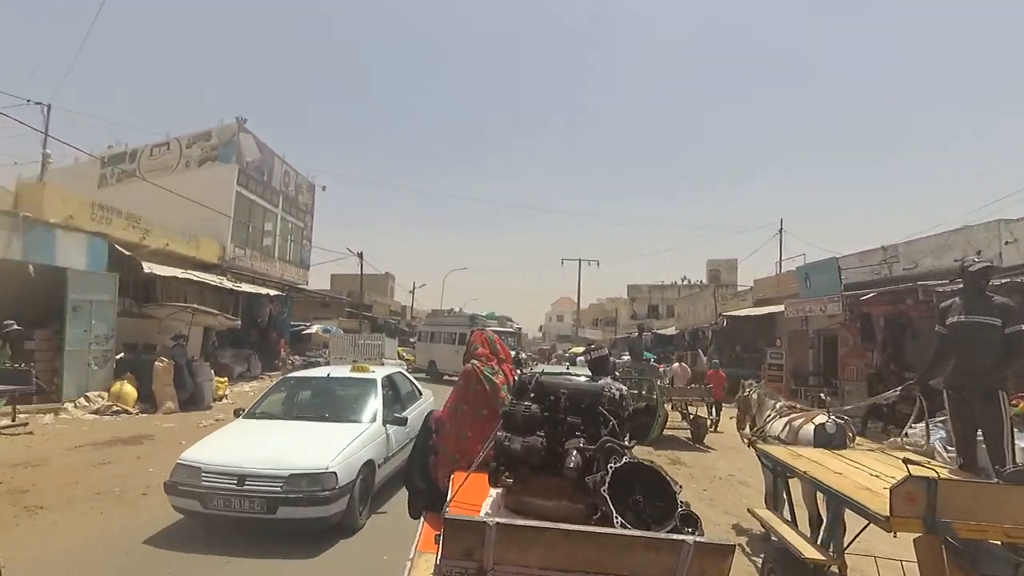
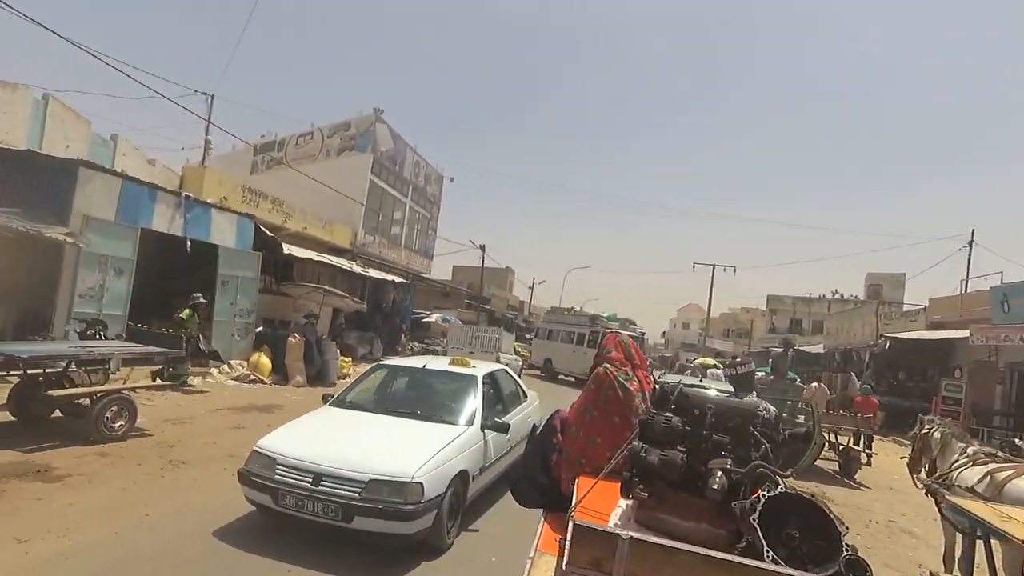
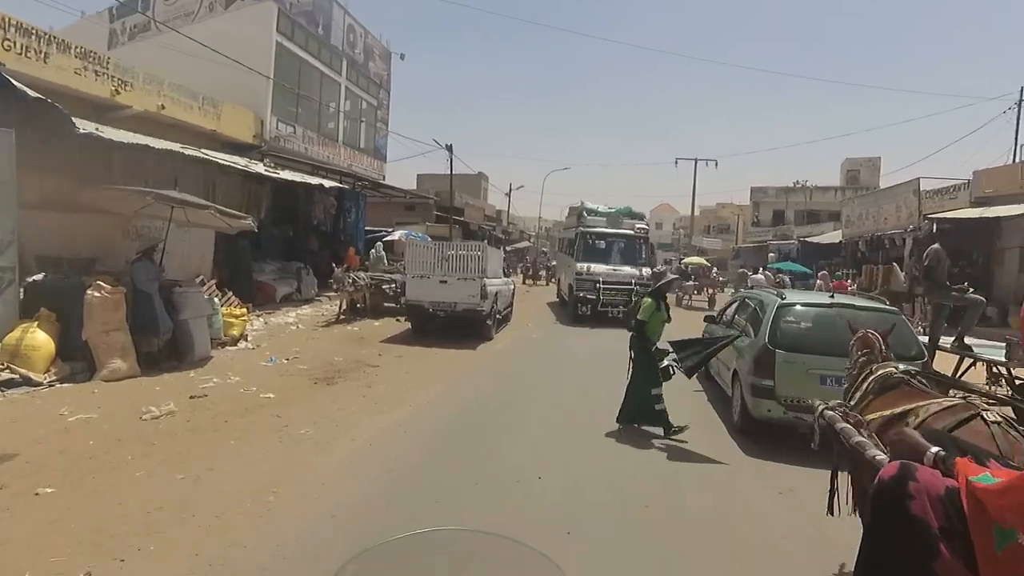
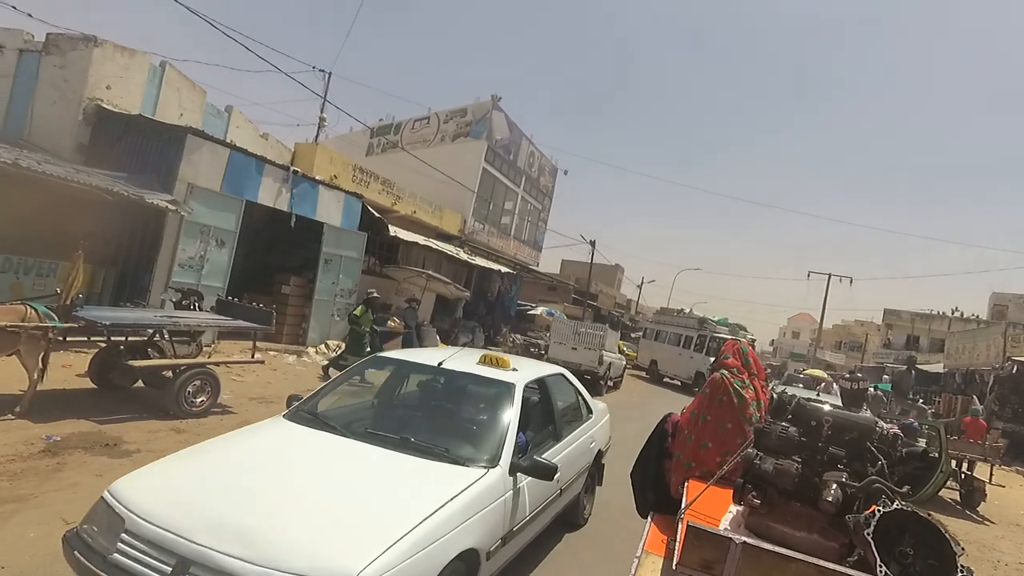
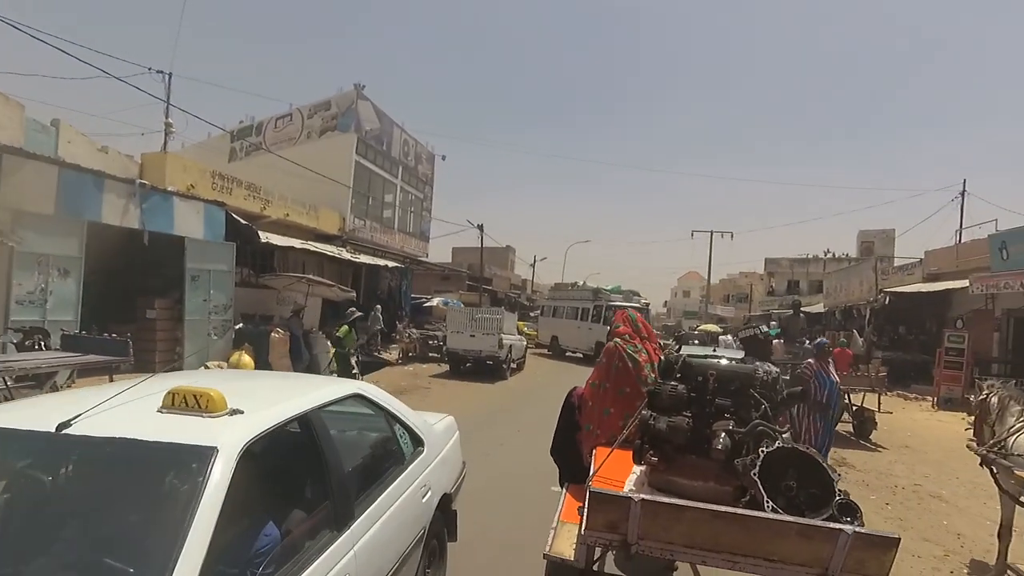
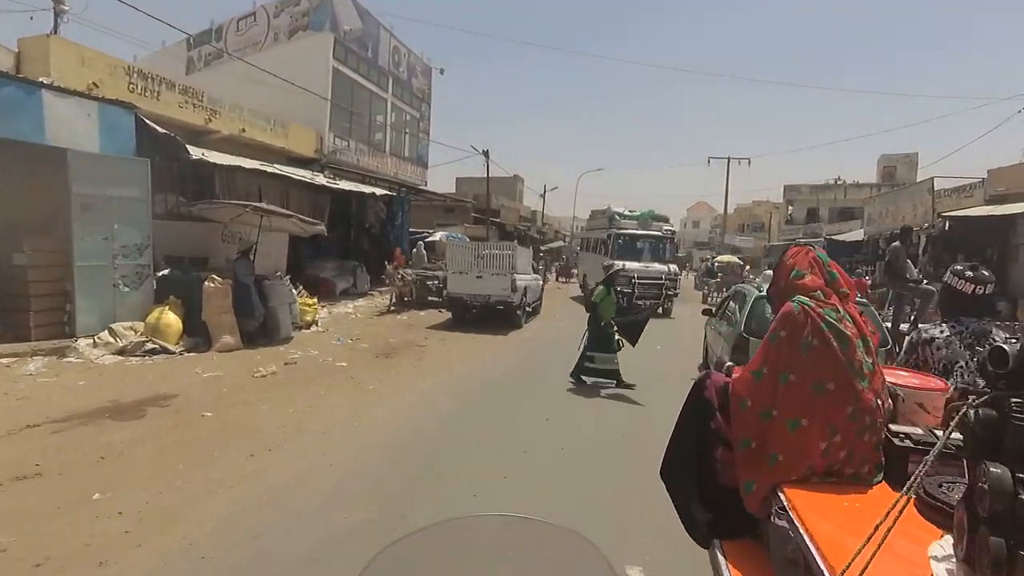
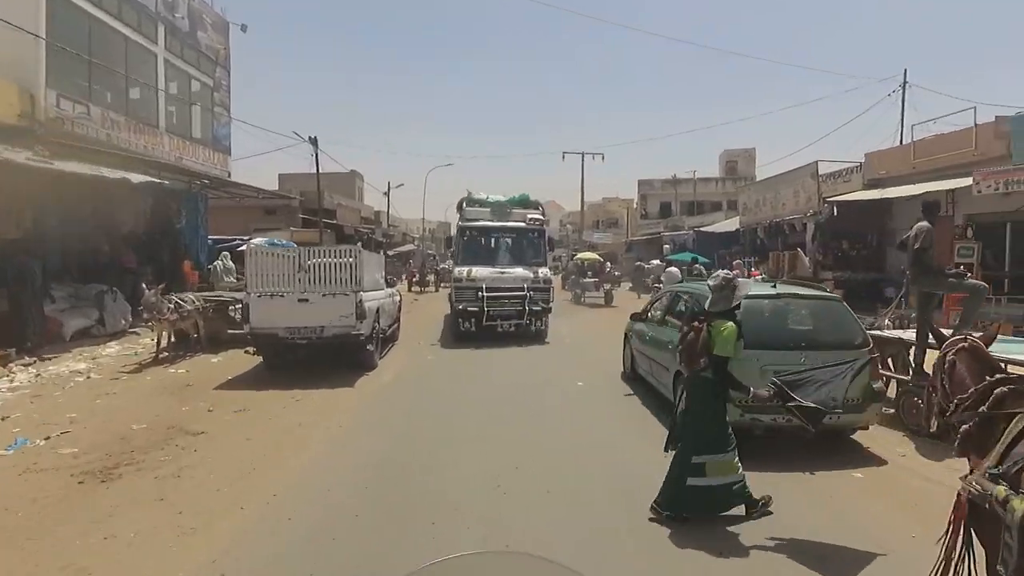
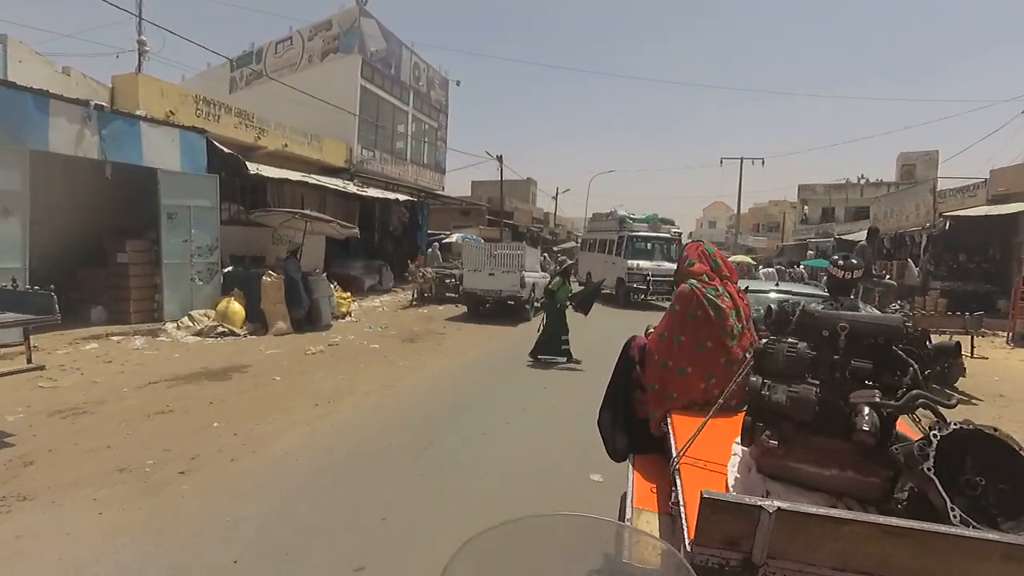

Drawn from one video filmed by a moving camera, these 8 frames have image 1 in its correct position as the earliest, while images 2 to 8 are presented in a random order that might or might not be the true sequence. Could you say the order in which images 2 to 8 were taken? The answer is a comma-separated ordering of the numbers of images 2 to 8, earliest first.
2, 4, 5, 8, 6, 3, 7
